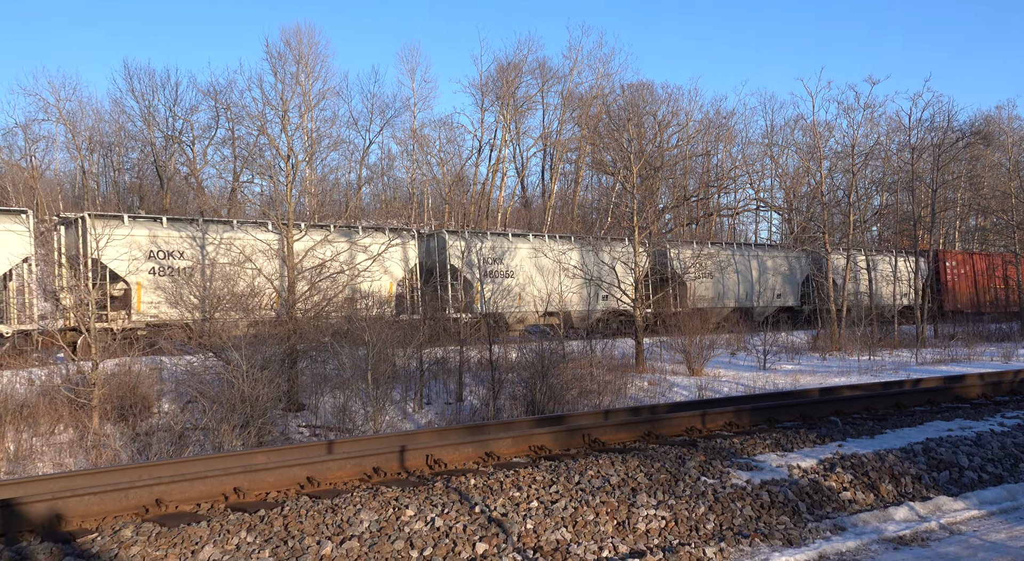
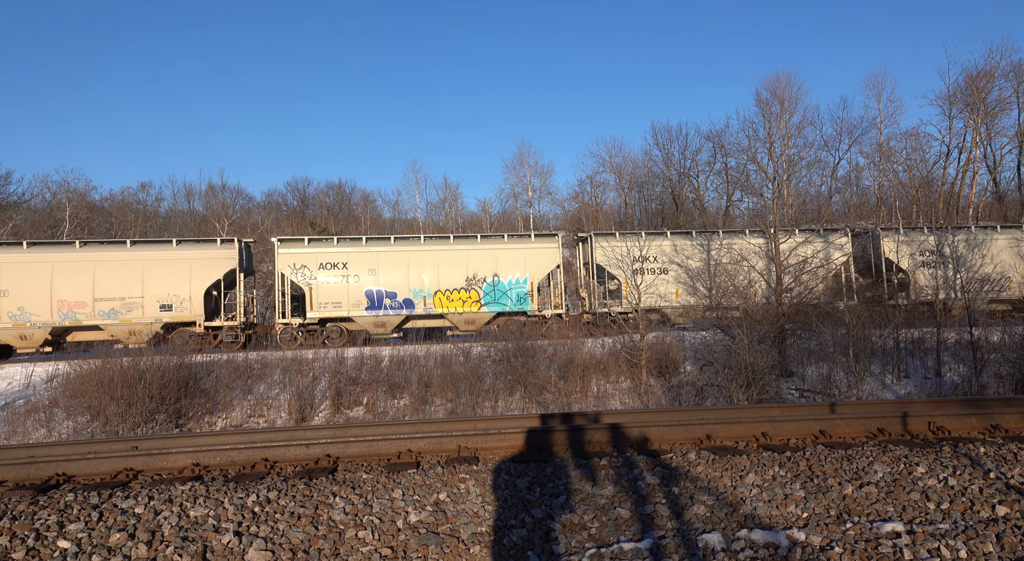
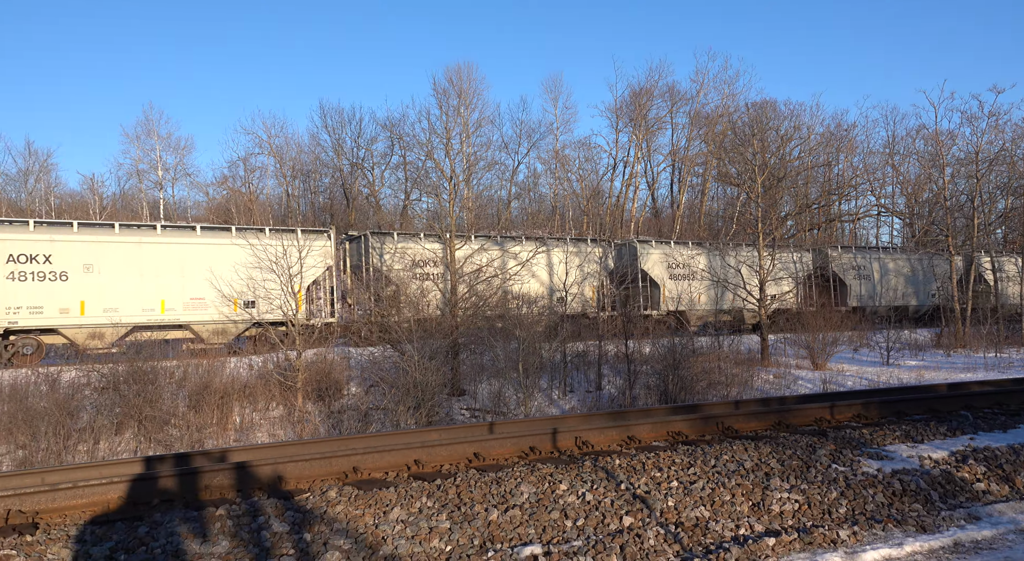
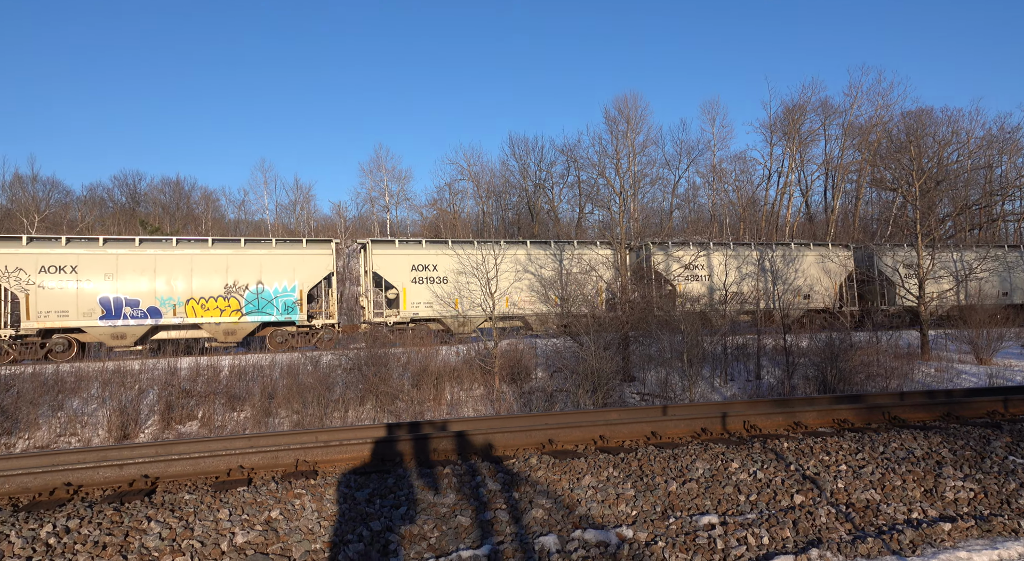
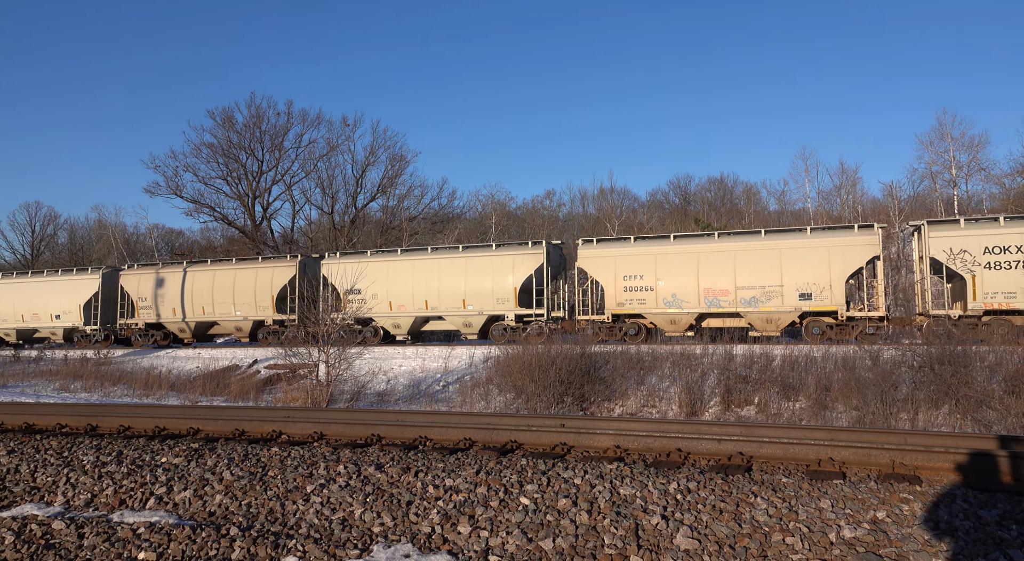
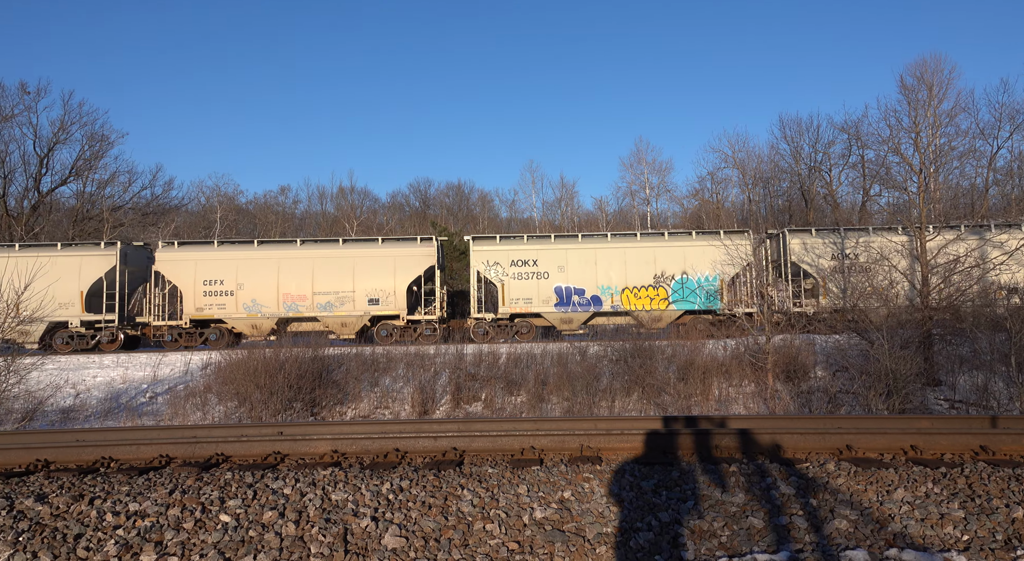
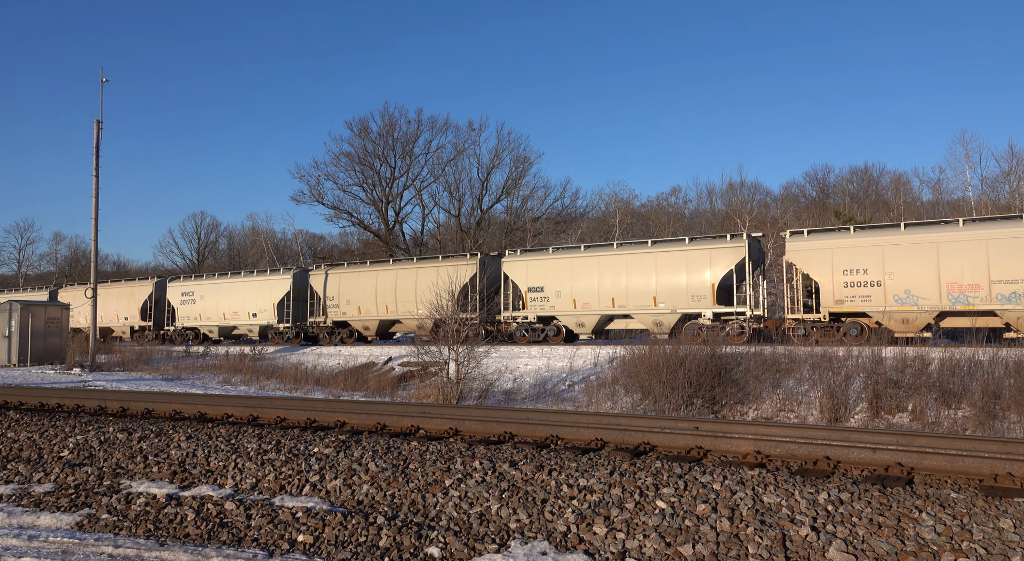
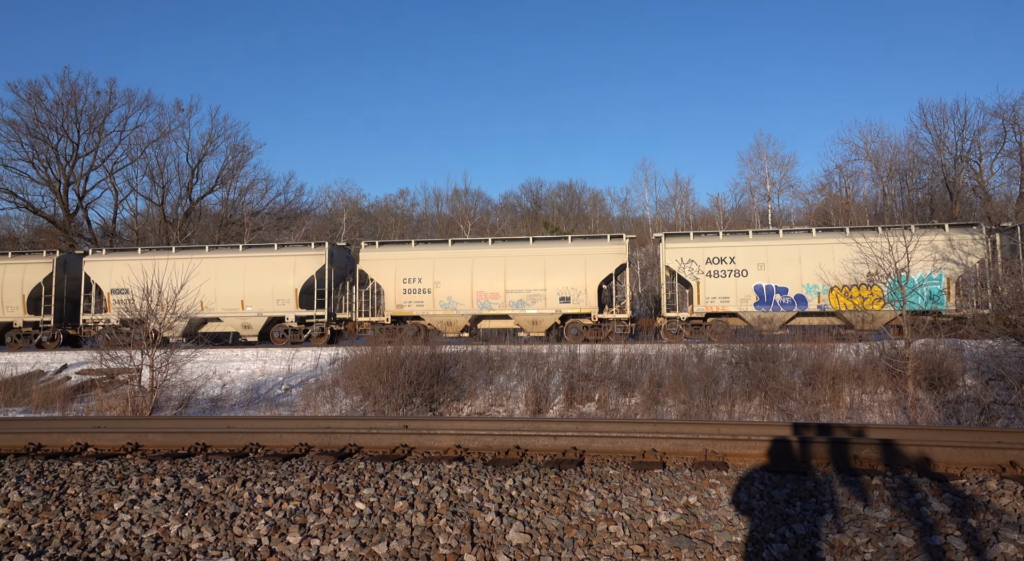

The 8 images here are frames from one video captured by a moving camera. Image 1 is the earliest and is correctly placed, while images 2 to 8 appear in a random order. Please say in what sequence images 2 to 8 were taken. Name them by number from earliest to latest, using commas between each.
3, 4, 2, 6, 8, 5, 7
